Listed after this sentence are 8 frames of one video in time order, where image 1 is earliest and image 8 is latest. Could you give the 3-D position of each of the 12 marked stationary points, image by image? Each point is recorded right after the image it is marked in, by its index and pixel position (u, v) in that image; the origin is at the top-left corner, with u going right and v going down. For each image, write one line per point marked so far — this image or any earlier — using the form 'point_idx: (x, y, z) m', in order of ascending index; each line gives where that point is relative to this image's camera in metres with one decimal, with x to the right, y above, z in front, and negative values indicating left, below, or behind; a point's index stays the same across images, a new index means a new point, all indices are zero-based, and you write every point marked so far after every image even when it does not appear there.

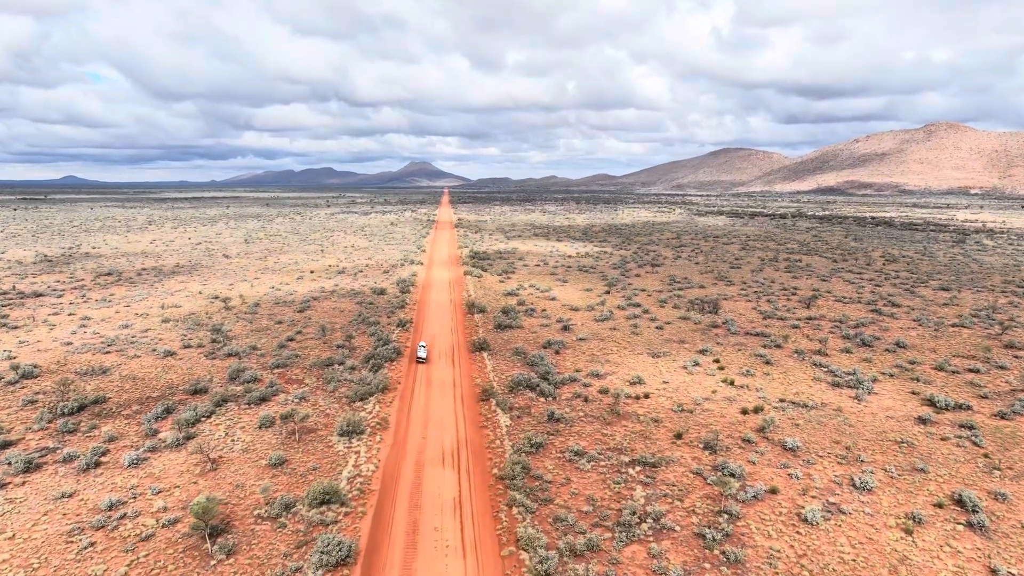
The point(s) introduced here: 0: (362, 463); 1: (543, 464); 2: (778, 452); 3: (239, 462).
0: (-4.1, -4.8, +18.8) m
1: (+0.9, -4.8, +19.0) m
2: (+7.6, -4.7, +19.8) m
3: (-7.4, -4.7, +18.8) m
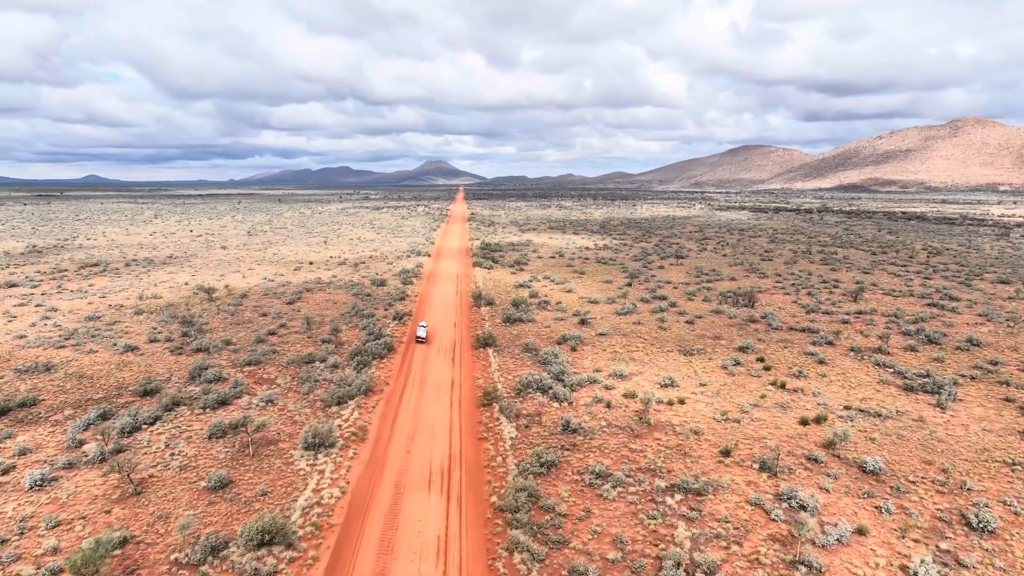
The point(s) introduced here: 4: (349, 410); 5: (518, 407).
0: (-4.0, -4.3, +14.8) m
1: (+0.9, -4.3, +14.9) m
2: (+7.7, -4.2, +15.5) m
3: (-7.3, -4.2, +14.9) m
4: (-4.6, -3.5, +19.6) m
5: (+0.2, -3.4, +20.0) m
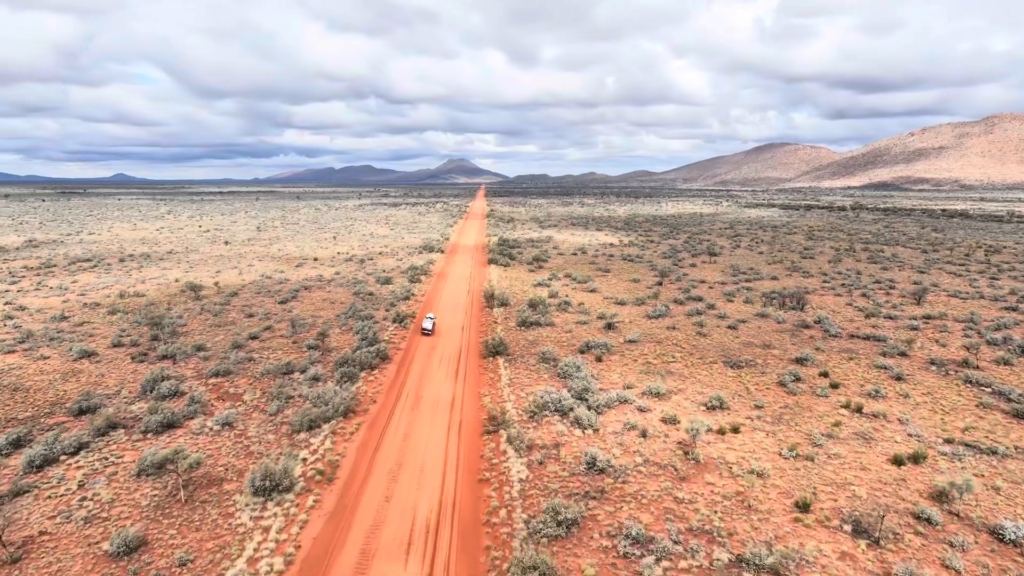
0: (-3.9, -4.2, +11.0) m
1: (+1.0, -4.3, +10.9) m
2: (+7.8, -4.2, +11.3) m
3: (-7.2, -4.2, +11.2) m
4: (-4.4, -3.4, +15.8) m
5: (+0.4, -3.4, +16.0) m
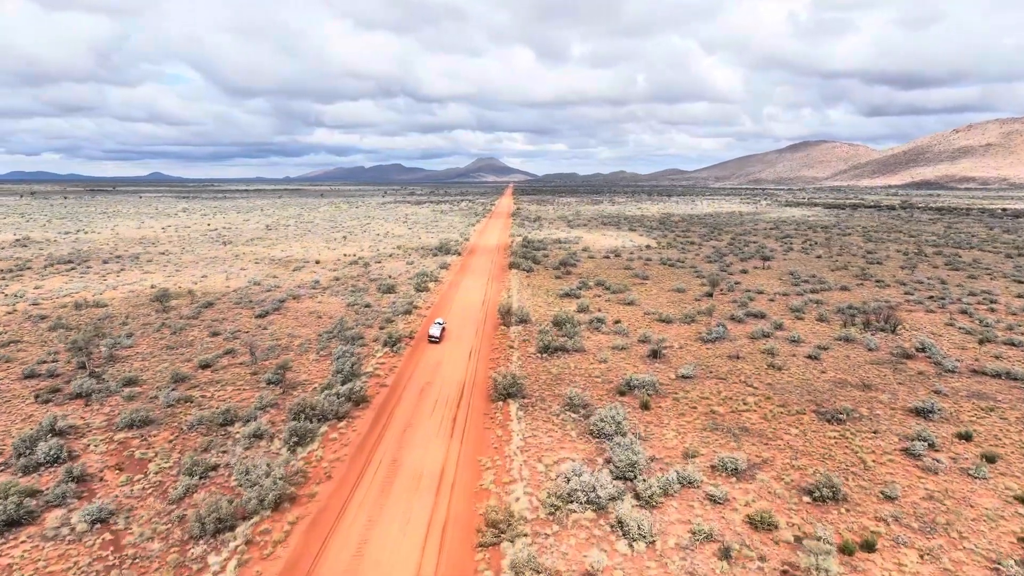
0: (-4.0, -4.8, +5.5) m
1: (+1.0, -4.9, +5.2) m
2: (+7.8, -4.8, +5.3) m
3: (-7.3, -4.7, +5.8) m
4: (-4.2, -3.9, +10.2) m
5: (+0.6, -4.0, +10.3) m
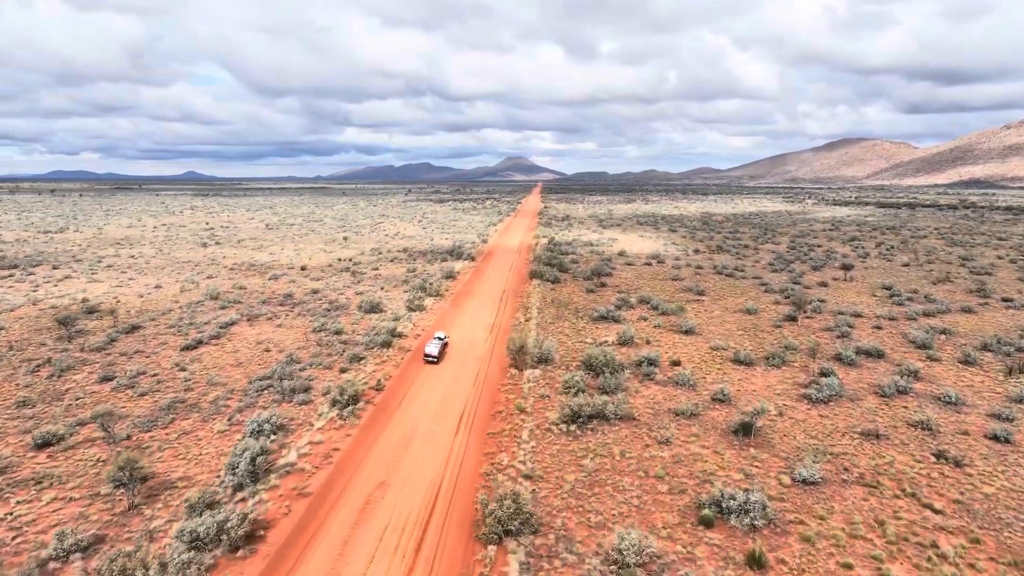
0: (-4.5, -5.5, -2.0) m
1: (+0.5, -5.6, -2.6) m
2: (+7.3, -5.6, -2.7) m
3: (-7.7, -5.4, -1.6) m
4: (-4.5, -4.6, +2.7) m
5: (+0.3, -4.7, +2.6) m
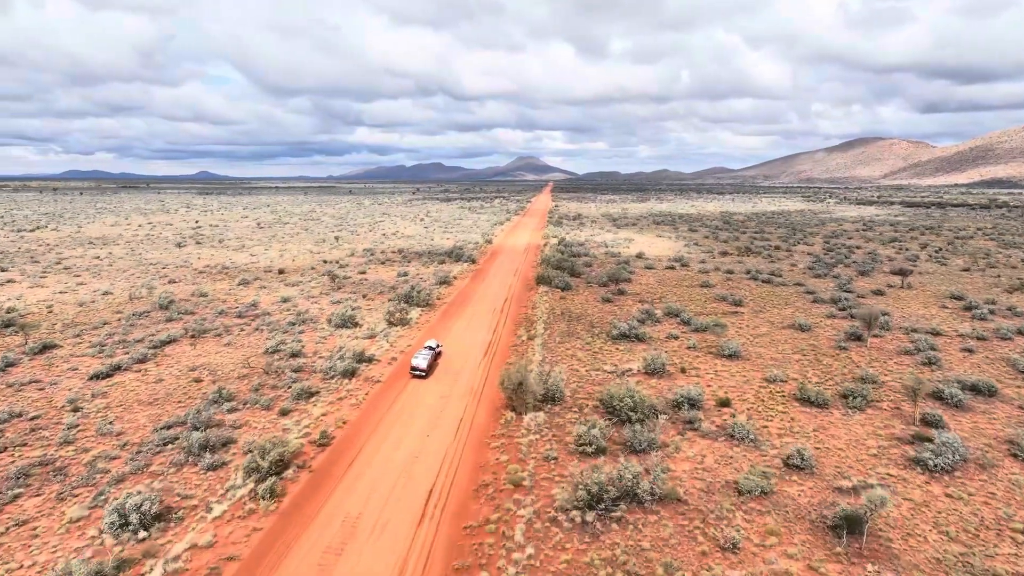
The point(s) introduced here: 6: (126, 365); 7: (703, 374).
0: (-4.9, -5.8, -6.6) m
1: (0.0, -6.0, -7.2) m
2: (+6.8, -6.0, -7.4) m
3: (-8.1, -5.7, -6.1) m
4: (-4.9, -5.0, -1.8) m
5: (-0.1, -5.0, -2.0) m
6: (-9.8, -1.9, +17.8) m
7: (+4.7, -2.0, +16.9) m
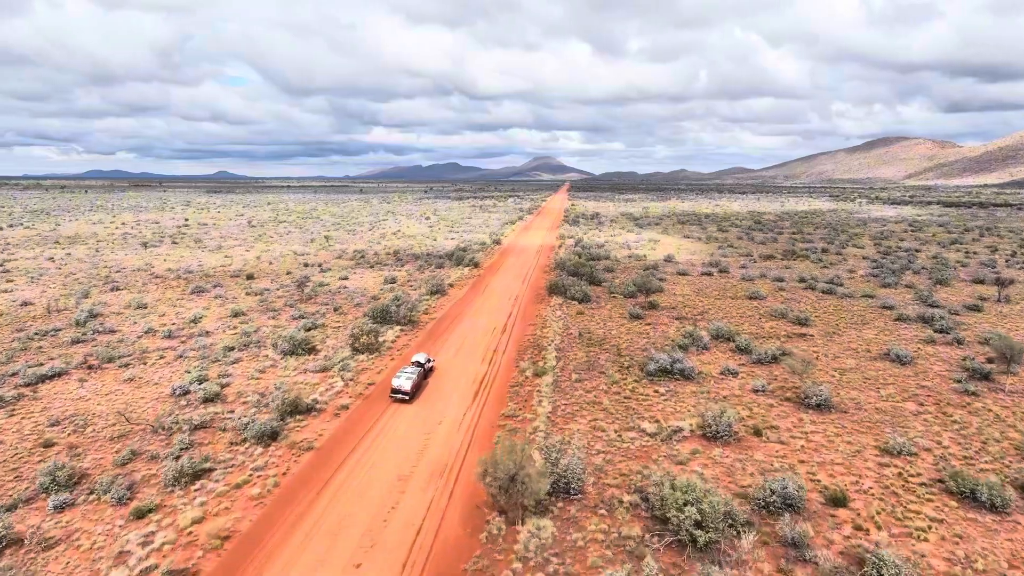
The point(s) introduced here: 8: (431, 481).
0: (-5.5, -6.1, -11.8) m
1: (-0.6, -6.3, -12.5) m
2: (+6.2, -6.4, -12.9) m
3: (-8.8, -6.0, -11.3) m
4: (-5.4, -5.3, -7.0) m
5: (-0.6, -5.4, -7.4) m
6: (-9.9, -2.2, +12.7) m
7: (+4.6, -2.4, +11.5) m
8: (-1.2, -2.8, +9.6) m
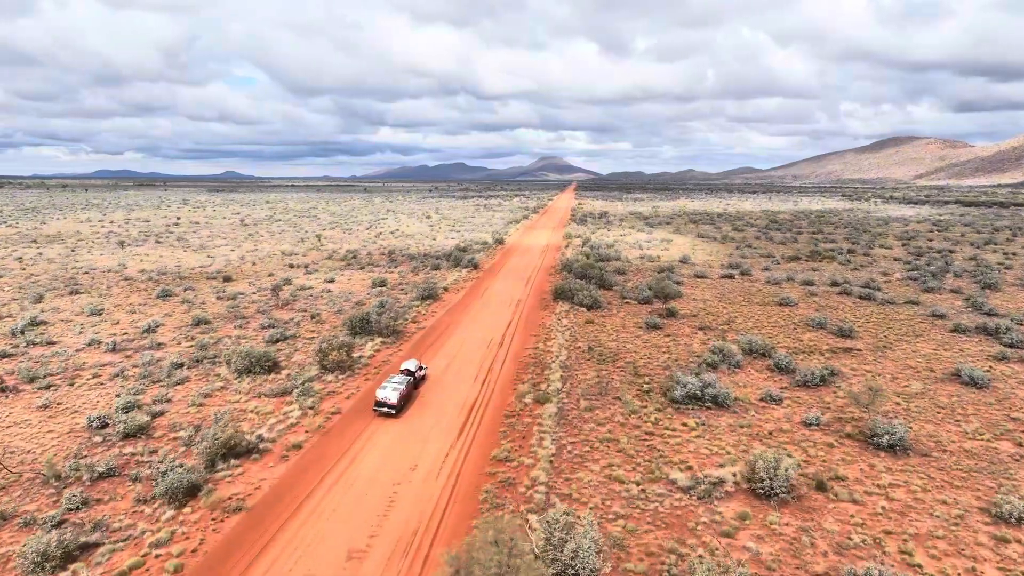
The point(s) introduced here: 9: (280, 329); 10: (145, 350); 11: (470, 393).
0: (-5.8, -6.3, -14.4) m
1: (-0.9, -6.5, -15.2) m
2: (+5.8, -6.5, -15.6) m
3: (-9.1, -6.1, -13.8) m
4: (-5.7, -5.4, -9.7) m
5: (-0.9, -5.6, -10.0) m
6: (-9.9, -2.3, +10.1) m
7: (+4.5, -2.6, +8.7) m
8: (-1.3, -3.0, +6.9) m
9: (-6.0, -1.0, +18.2) m
10: (-8.7, -1.4, +16.7) m
11: (-1.1, -2.2, +11.5) m
